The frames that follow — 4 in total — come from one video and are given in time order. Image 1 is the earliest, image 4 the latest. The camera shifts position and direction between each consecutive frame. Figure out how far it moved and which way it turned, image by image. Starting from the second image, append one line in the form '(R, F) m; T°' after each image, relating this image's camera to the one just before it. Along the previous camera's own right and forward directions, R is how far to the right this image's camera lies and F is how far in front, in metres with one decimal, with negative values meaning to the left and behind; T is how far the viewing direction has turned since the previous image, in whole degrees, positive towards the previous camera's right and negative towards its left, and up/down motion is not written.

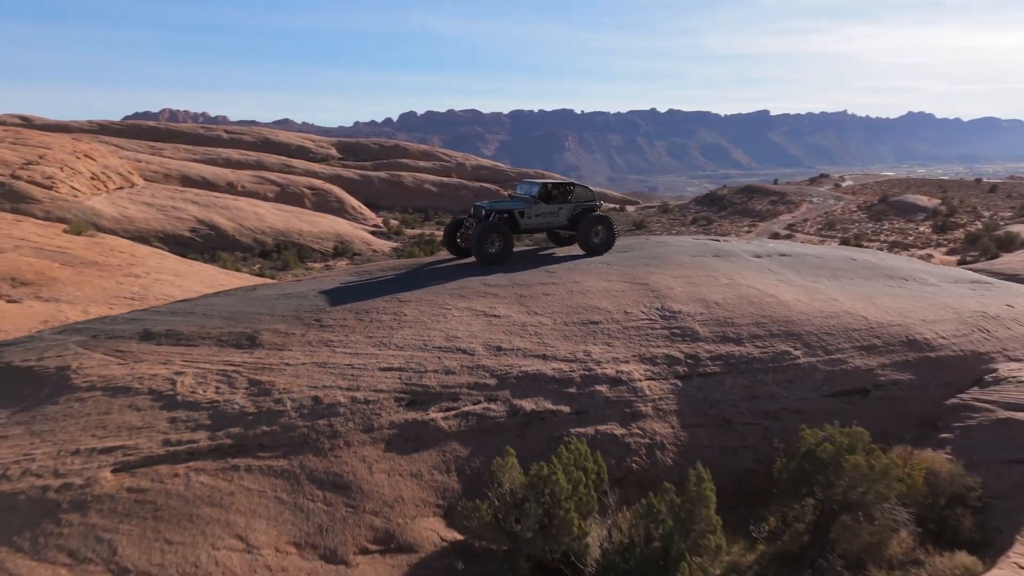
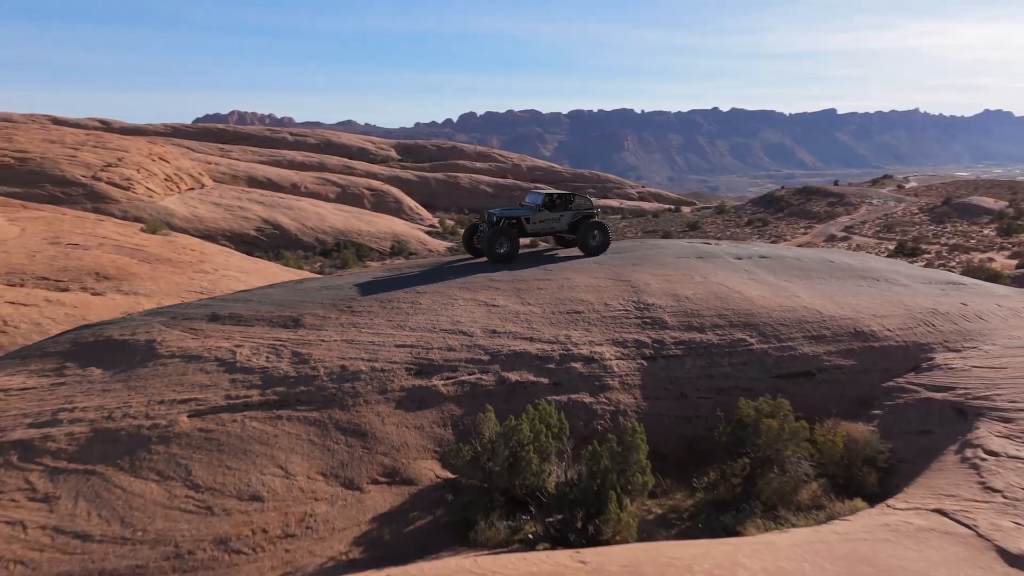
(+0.4, -1.0) m; -4°
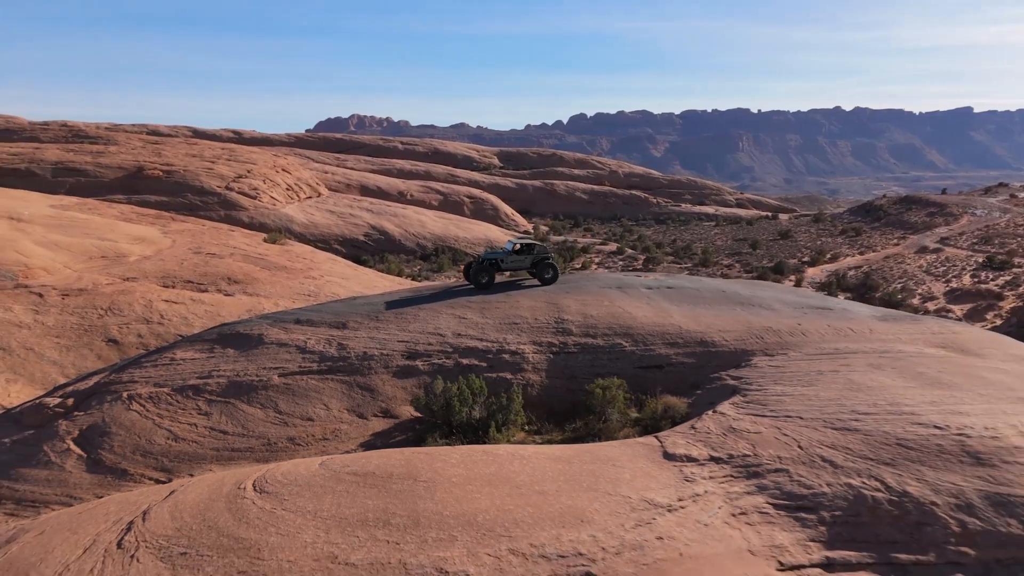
(+1.7, -3.4) m; -8°
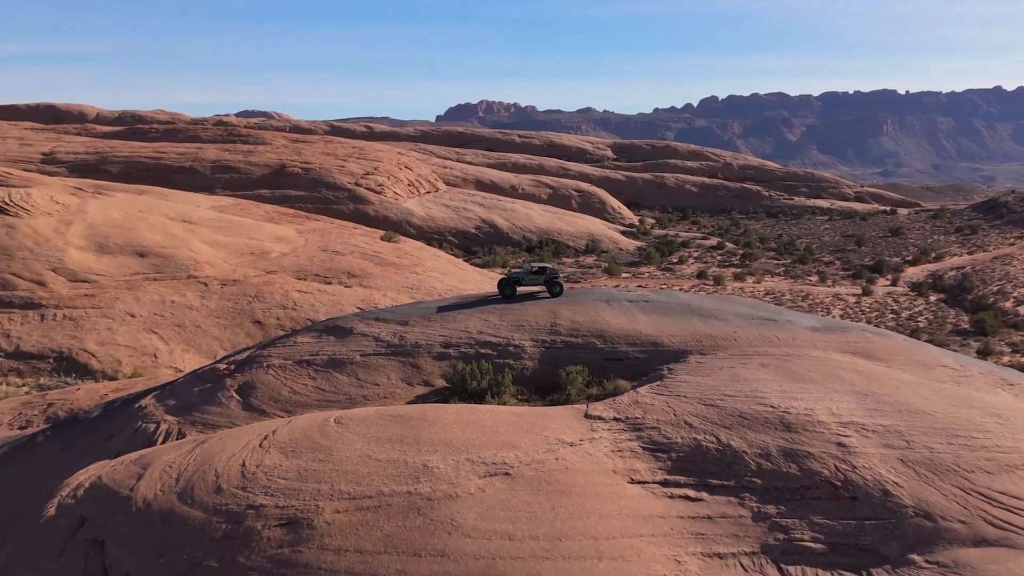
(+1.9, -3.9) m; -9°
